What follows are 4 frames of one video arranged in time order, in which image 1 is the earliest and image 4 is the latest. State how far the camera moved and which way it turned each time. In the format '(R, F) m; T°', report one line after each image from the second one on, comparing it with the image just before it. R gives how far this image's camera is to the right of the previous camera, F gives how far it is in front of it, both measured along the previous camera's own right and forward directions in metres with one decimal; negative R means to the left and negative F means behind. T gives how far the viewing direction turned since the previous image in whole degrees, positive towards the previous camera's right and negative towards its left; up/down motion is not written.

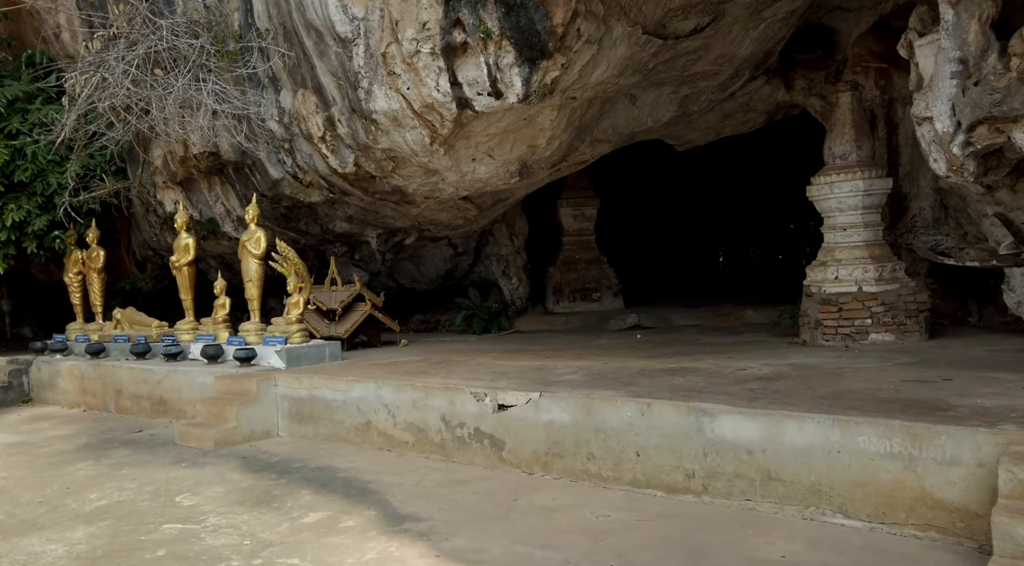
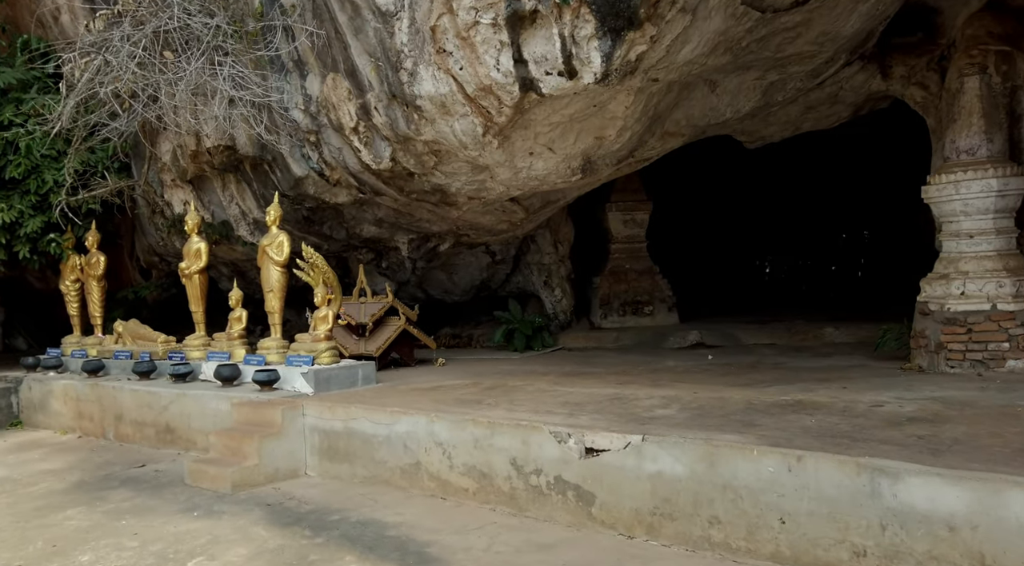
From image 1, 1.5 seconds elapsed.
(-0.3, +0.8) m; 0°
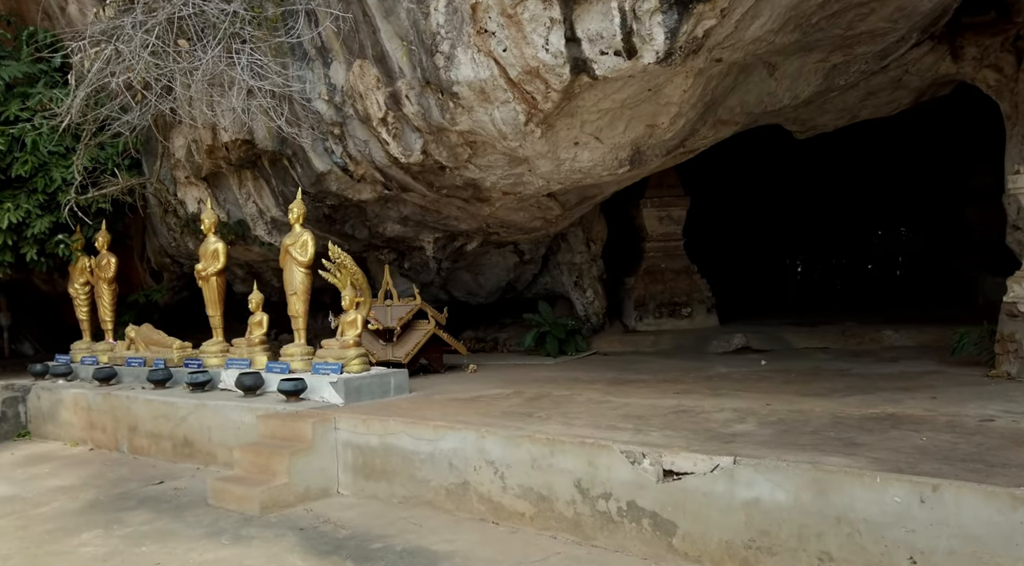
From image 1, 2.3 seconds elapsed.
(-0.2, +0.4) m; 0°
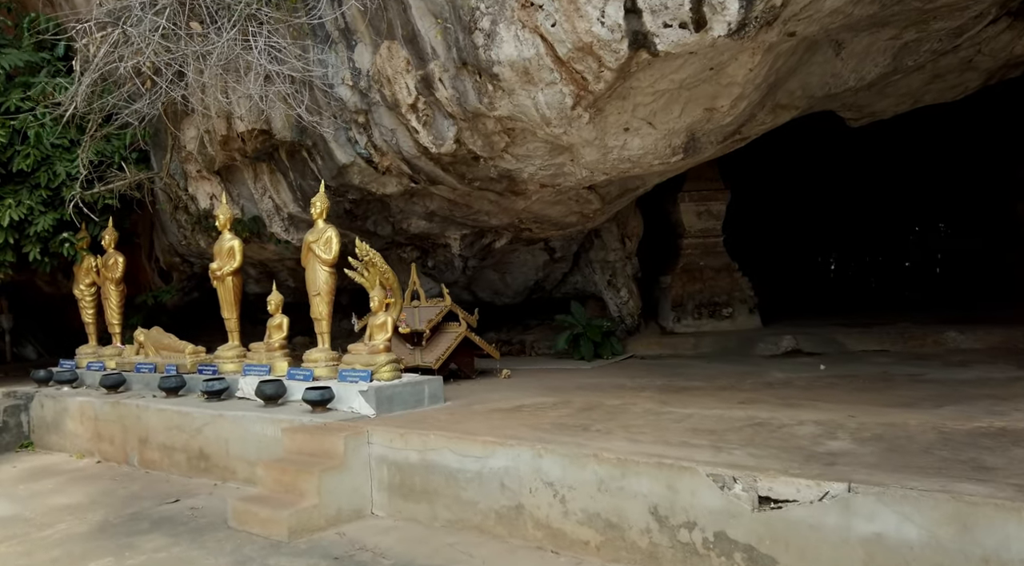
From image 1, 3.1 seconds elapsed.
(-0.2, +0.4) m; 0°
